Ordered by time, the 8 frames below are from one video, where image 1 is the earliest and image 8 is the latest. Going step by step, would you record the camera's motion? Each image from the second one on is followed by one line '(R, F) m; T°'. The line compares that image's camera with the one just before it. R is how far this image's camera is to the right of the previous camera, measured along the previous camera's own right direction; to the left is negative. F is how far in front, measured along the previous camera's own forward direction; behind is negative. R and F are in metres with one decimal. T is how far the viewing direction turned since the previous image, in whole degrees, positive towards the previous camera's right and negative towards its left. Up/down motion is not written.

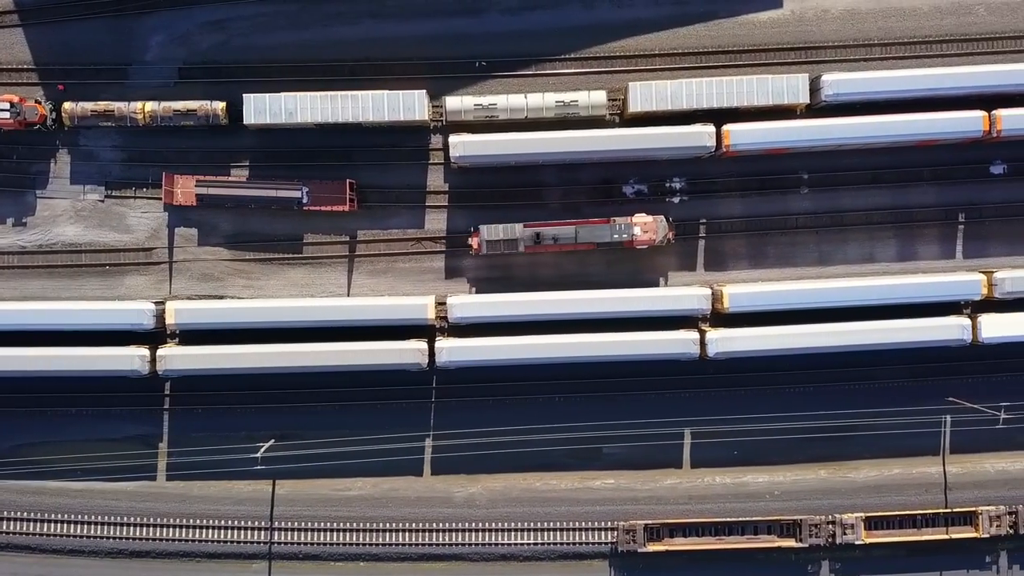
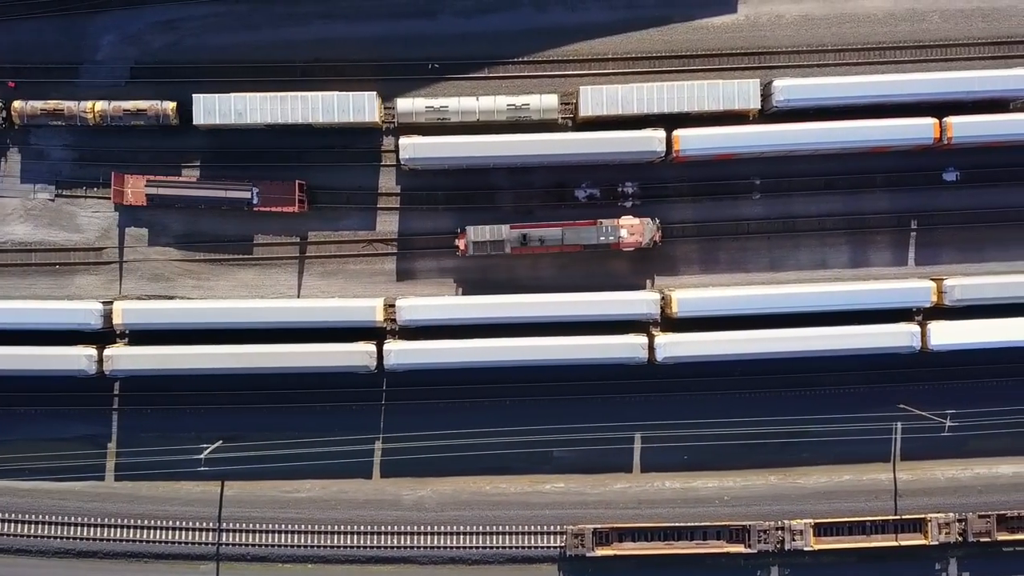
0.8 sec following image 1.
(+1.3, 0.0) m; 0°
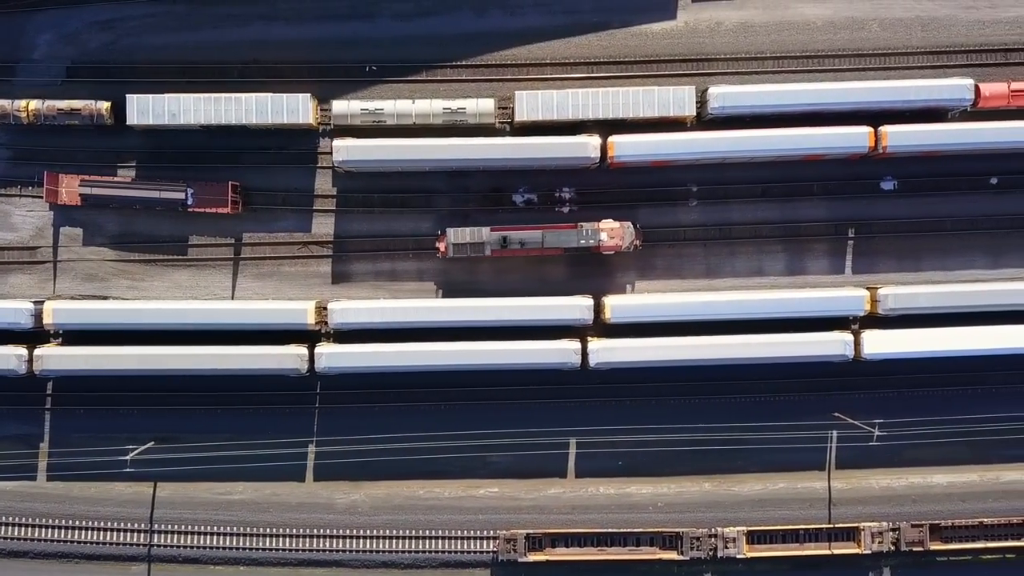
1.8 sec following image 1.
(+1.7, 0.0) m; 0°
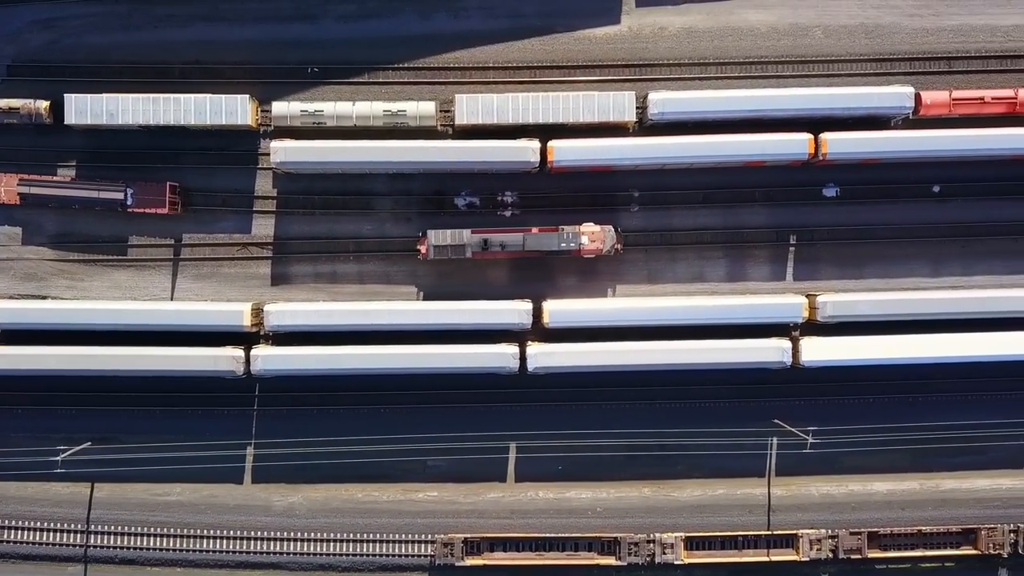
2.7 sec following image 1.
(+1.6, 0.0) m; 0°
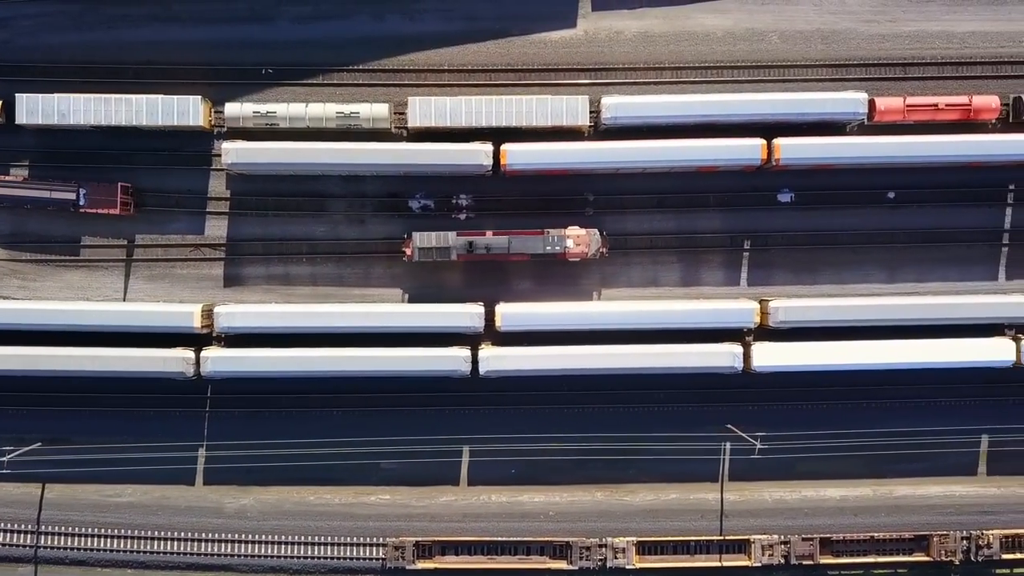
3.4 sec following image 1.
(+1.2, 0.0) m; 0°
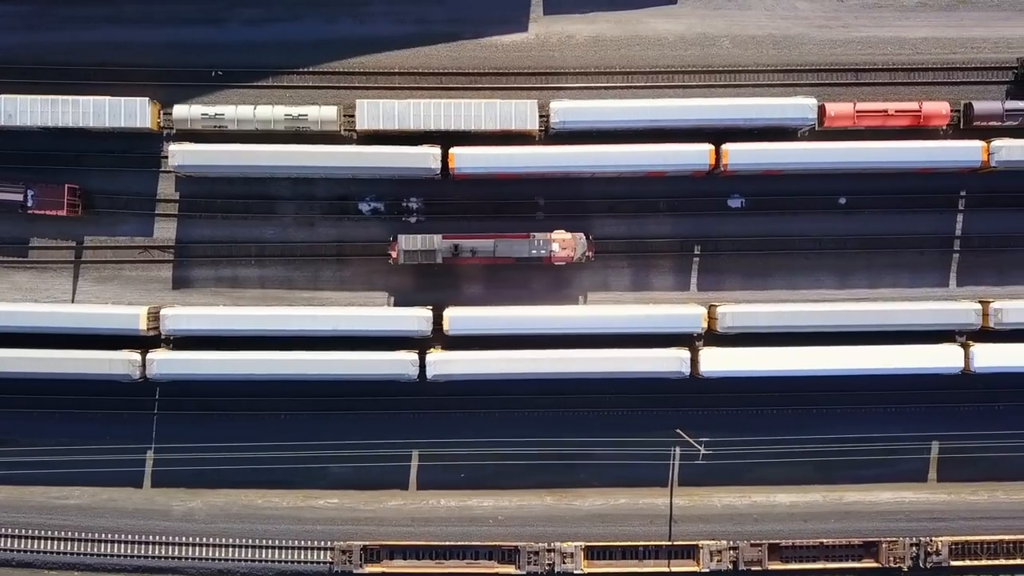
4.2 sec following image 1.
(+1.4, 0.0) m; 0°
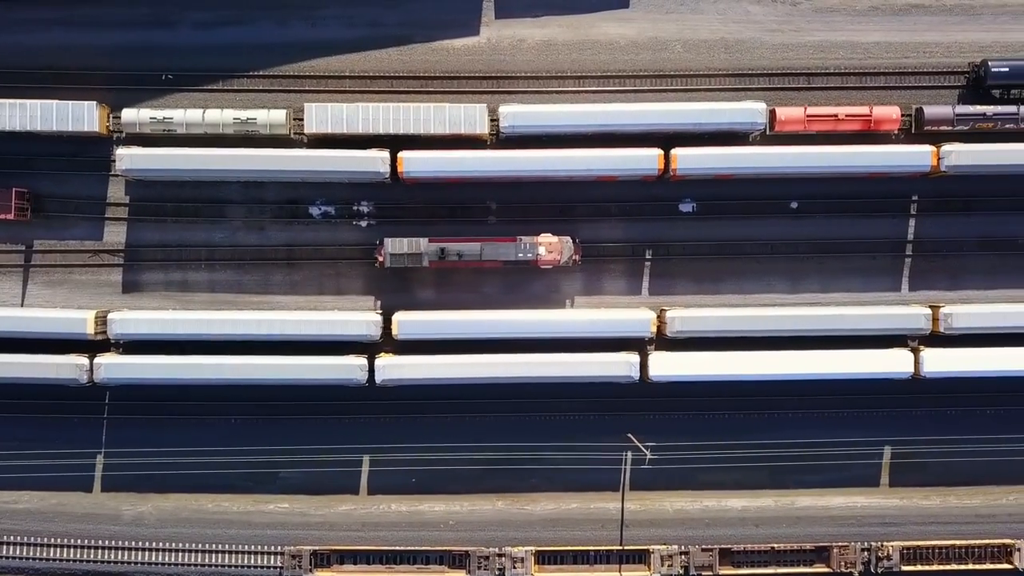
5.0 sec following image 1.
(+1.3, 0.0) m; 0°
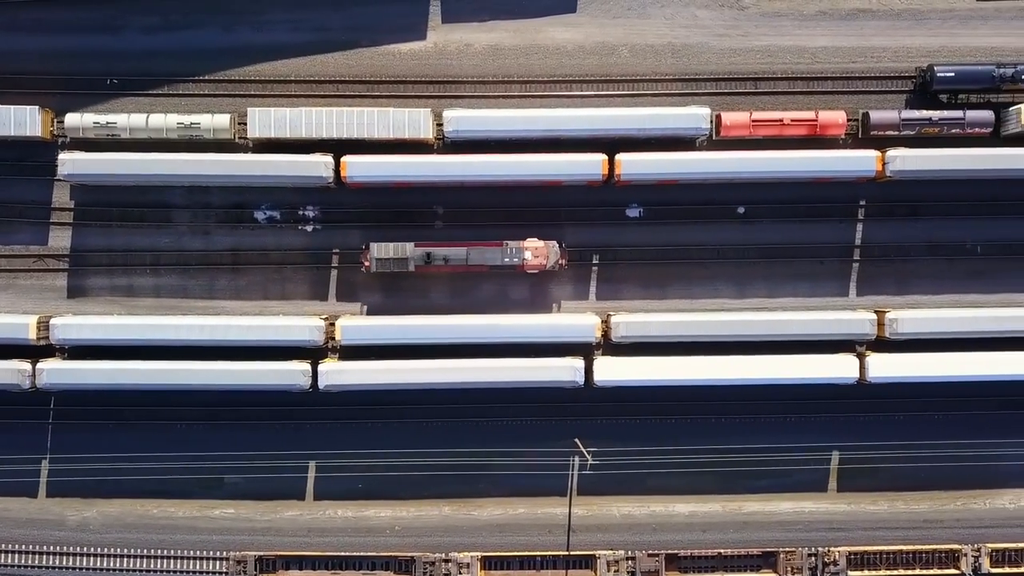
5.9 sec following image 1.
(+1.5, 0.0) m; 0°
